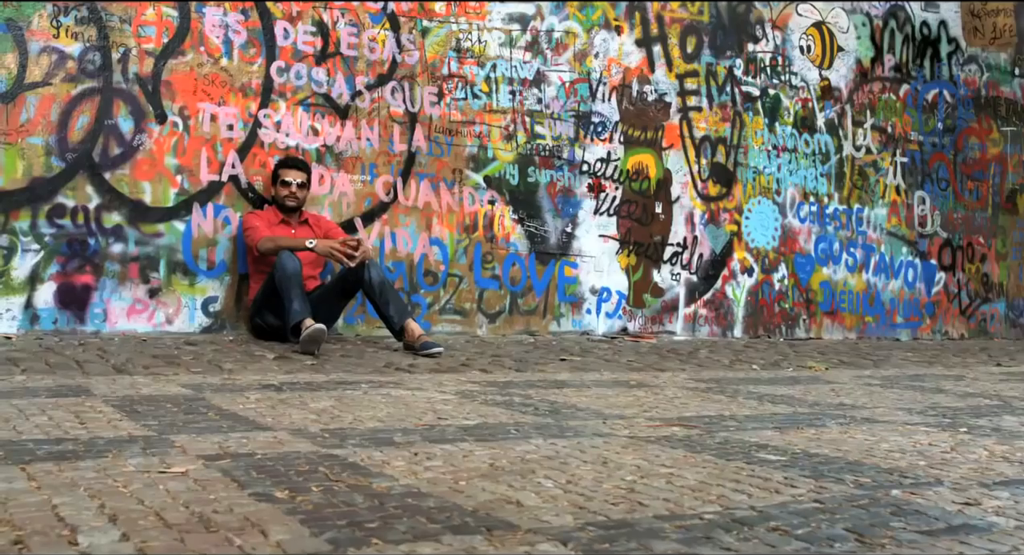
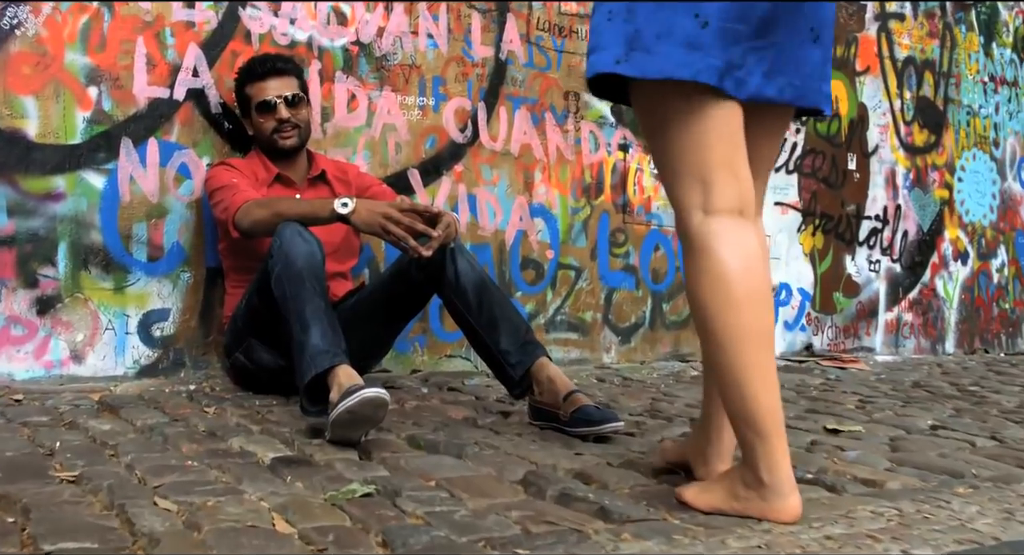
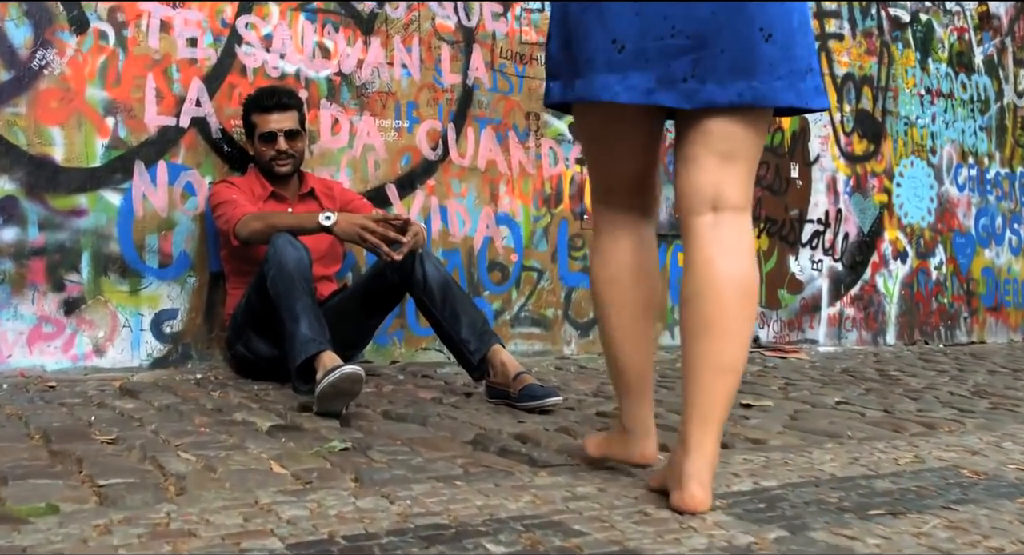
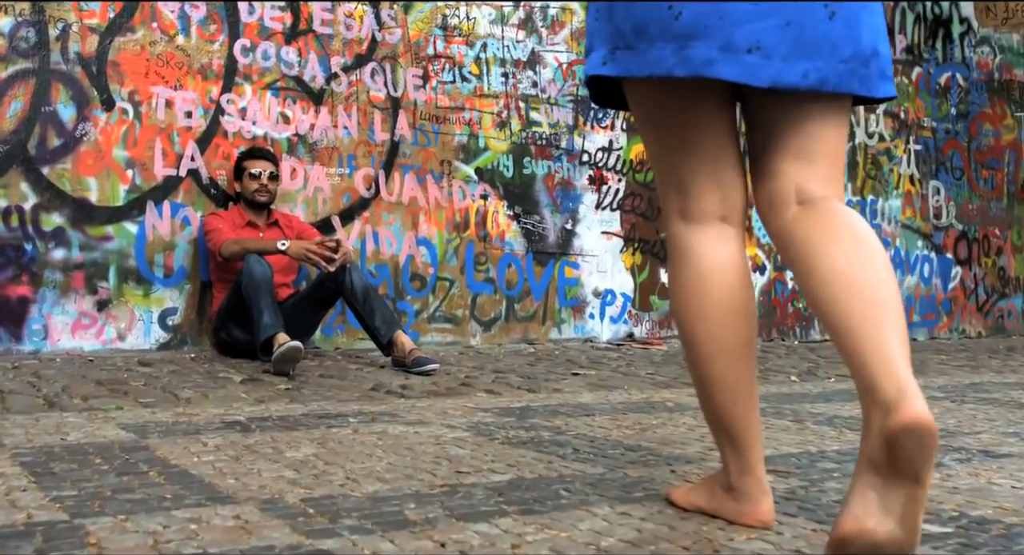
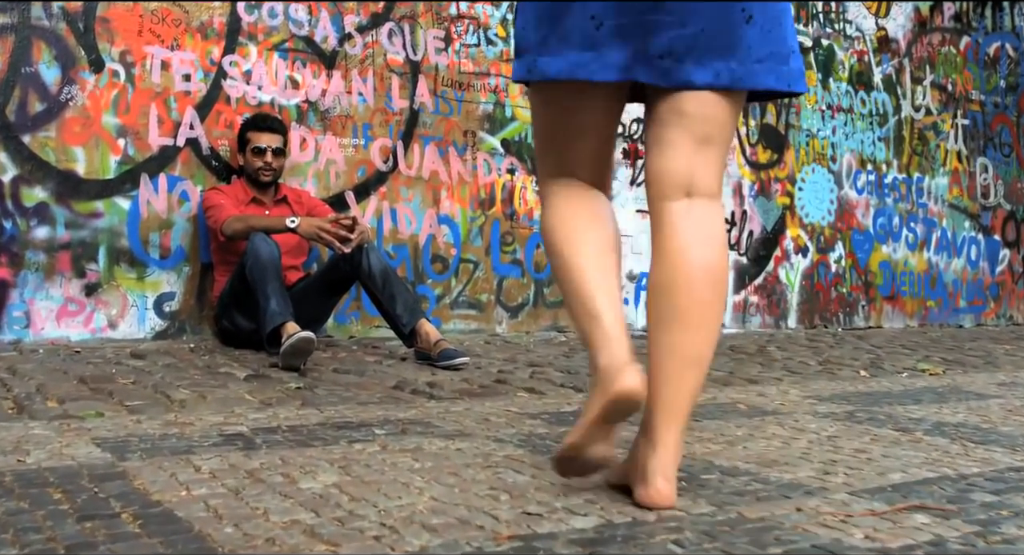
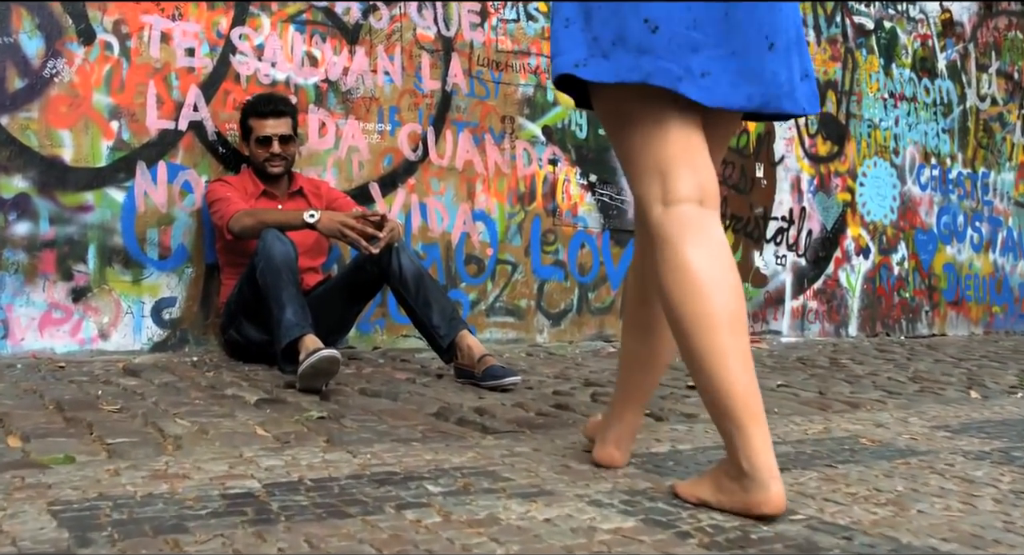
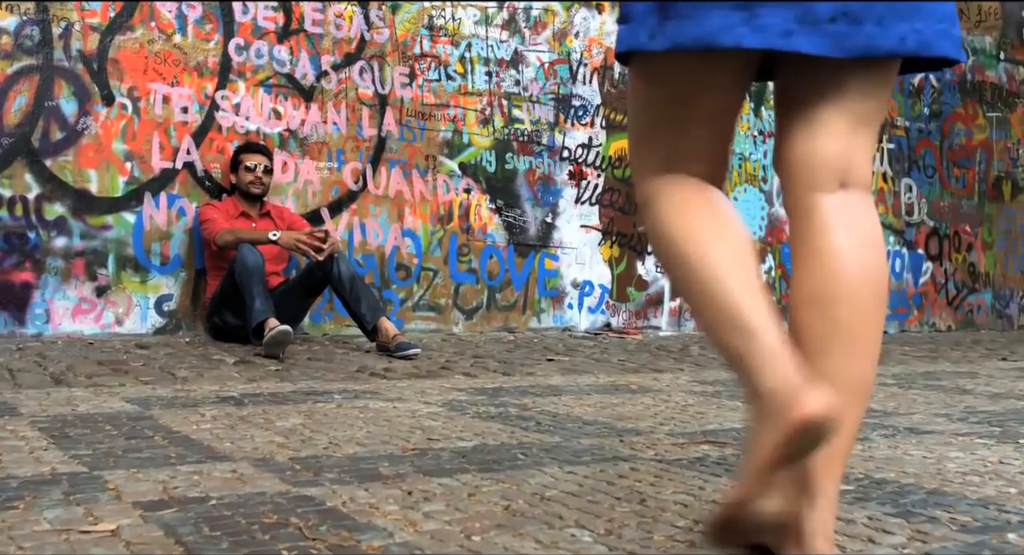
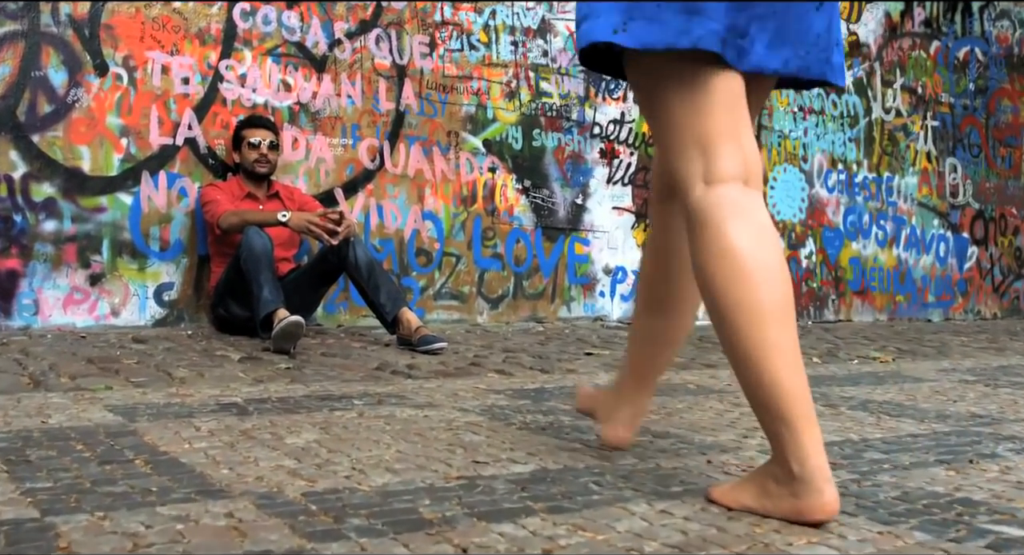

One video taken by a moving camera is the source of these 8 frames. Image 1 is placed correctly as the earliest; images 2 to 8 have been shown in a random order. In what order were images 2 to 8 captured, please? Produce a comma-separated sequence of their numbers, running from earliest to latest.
7, 4, 8, 5, 6, 3, 2
